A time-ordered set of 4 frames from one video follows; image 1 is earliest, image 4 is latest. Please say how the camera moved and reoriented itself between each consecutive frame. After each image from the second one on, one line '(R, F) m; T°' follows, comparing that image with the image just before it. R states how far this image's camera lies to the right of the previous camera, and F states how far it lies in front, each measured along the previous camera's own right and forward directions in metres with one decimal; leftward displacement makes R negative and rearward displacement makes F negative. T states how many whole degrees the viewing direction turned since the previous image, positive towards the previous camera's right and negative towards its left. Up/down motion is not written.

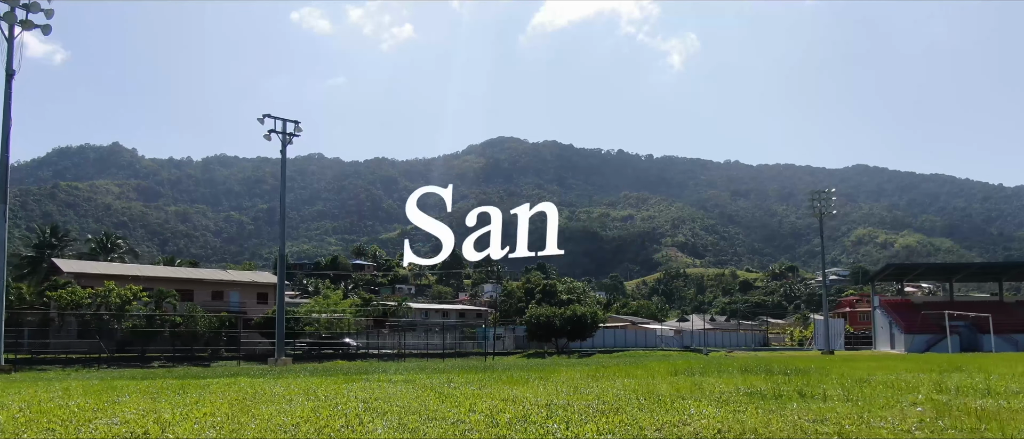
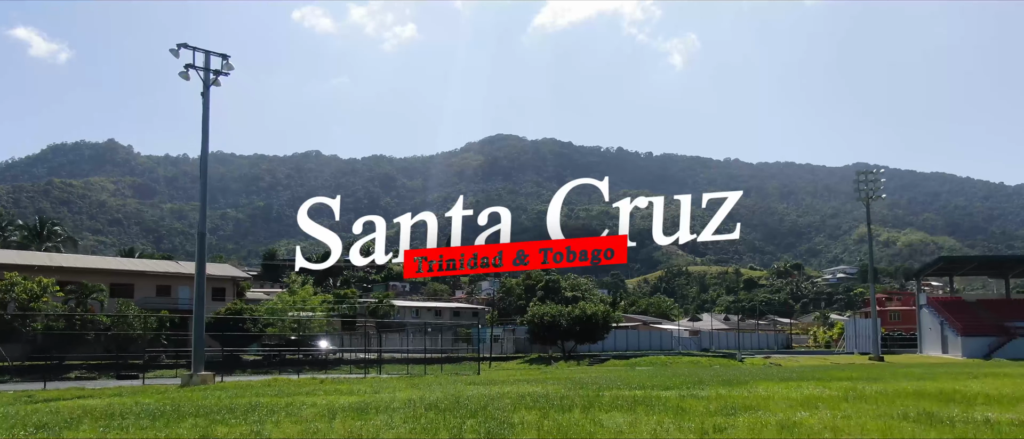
(0.0, +3.8) m; 0°
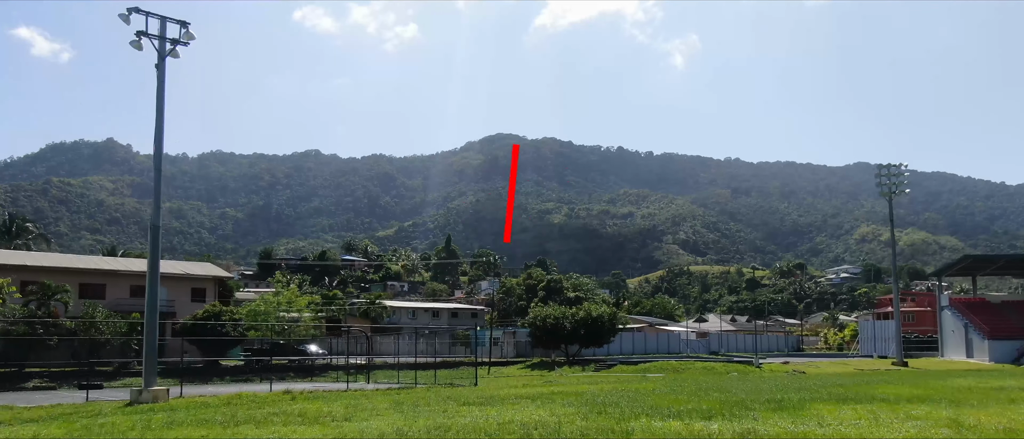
(0.0, +1.5) m; 0°
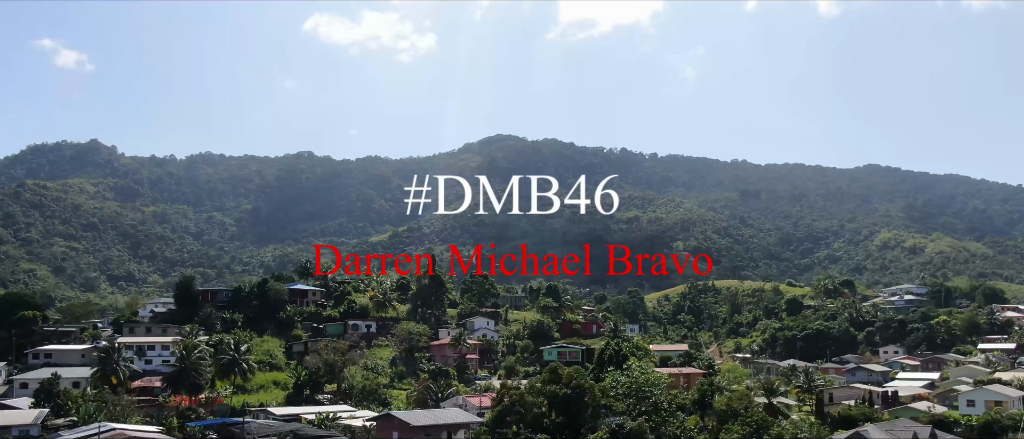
(-0.3, +21.6) m; 0°
